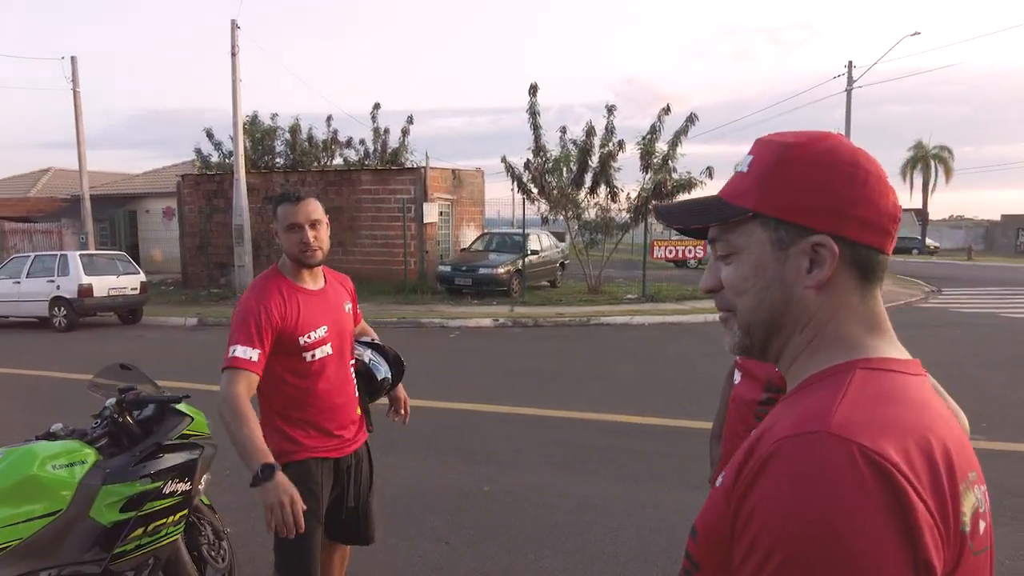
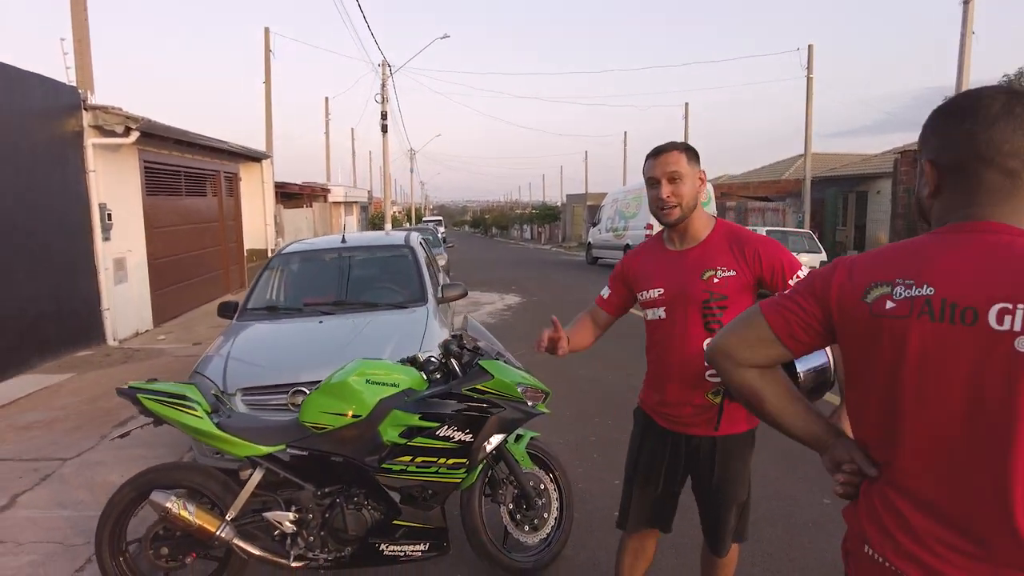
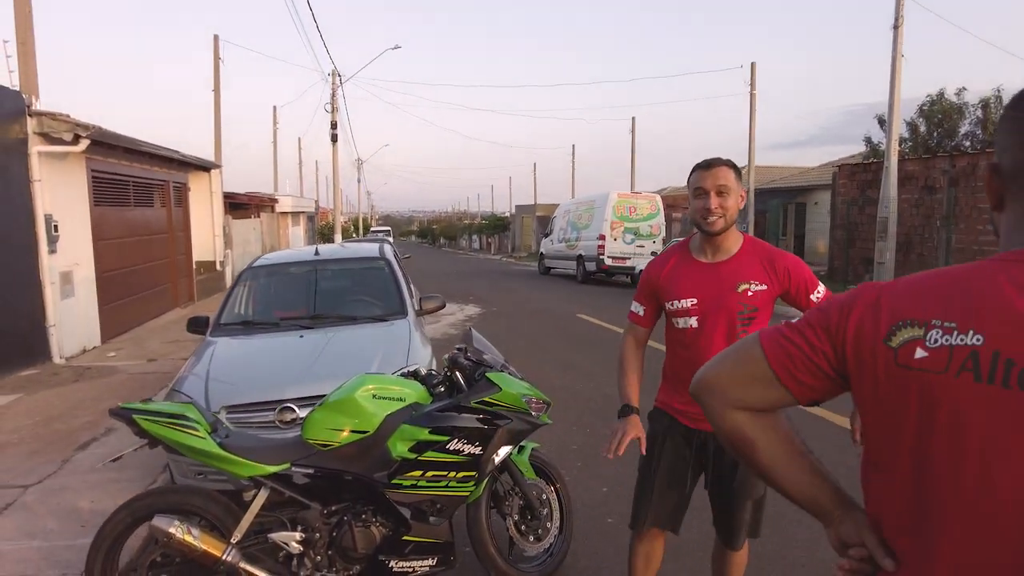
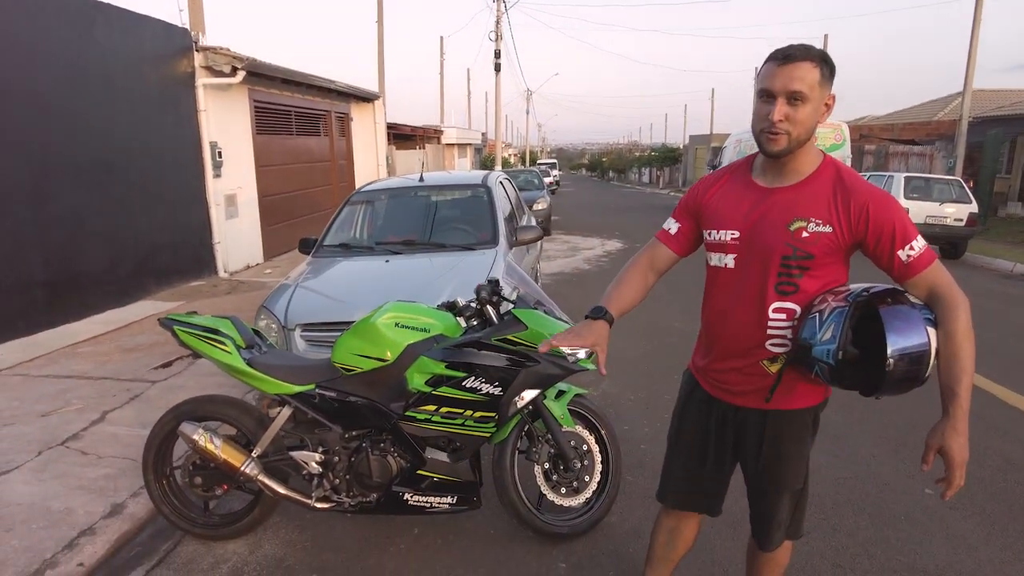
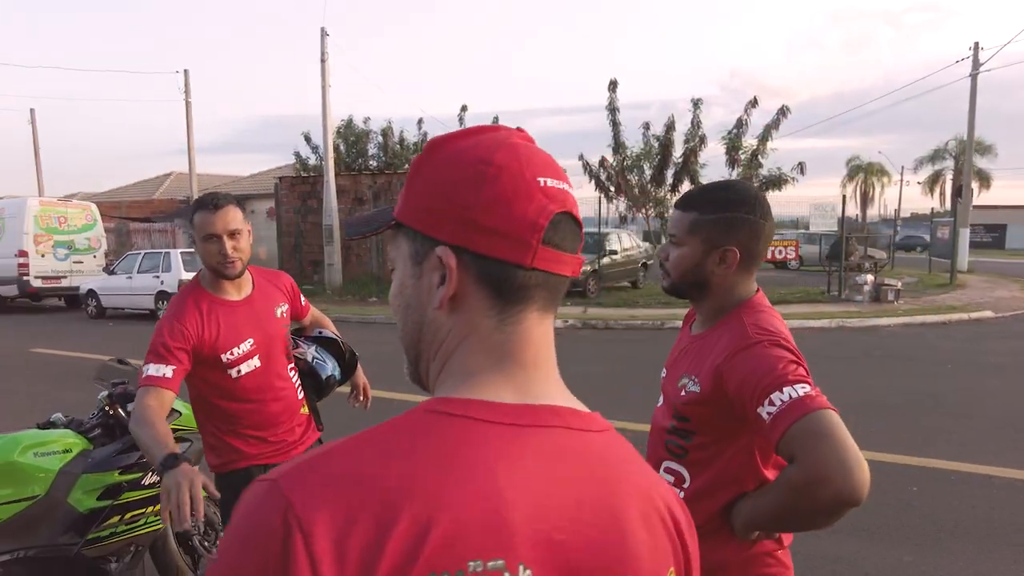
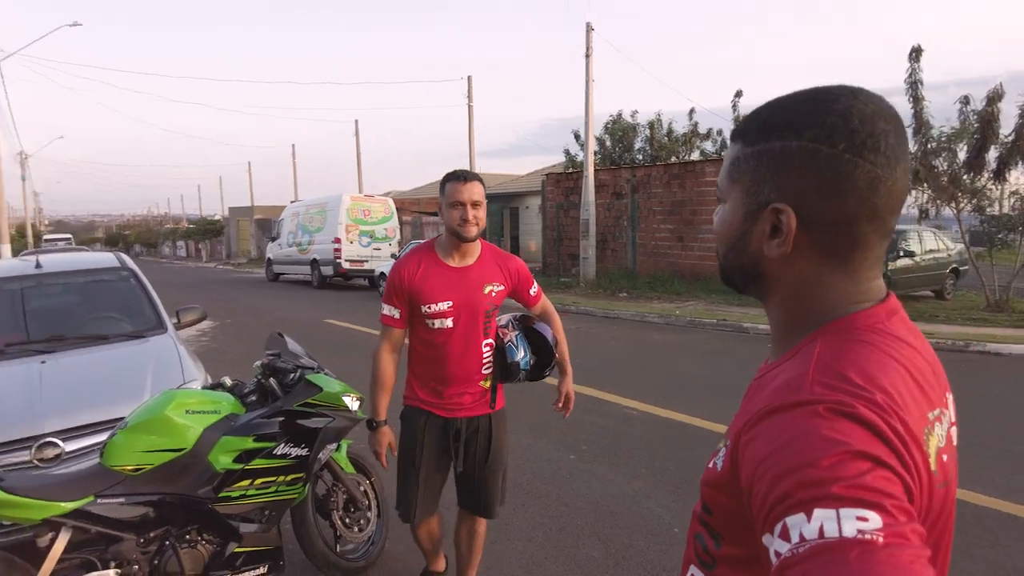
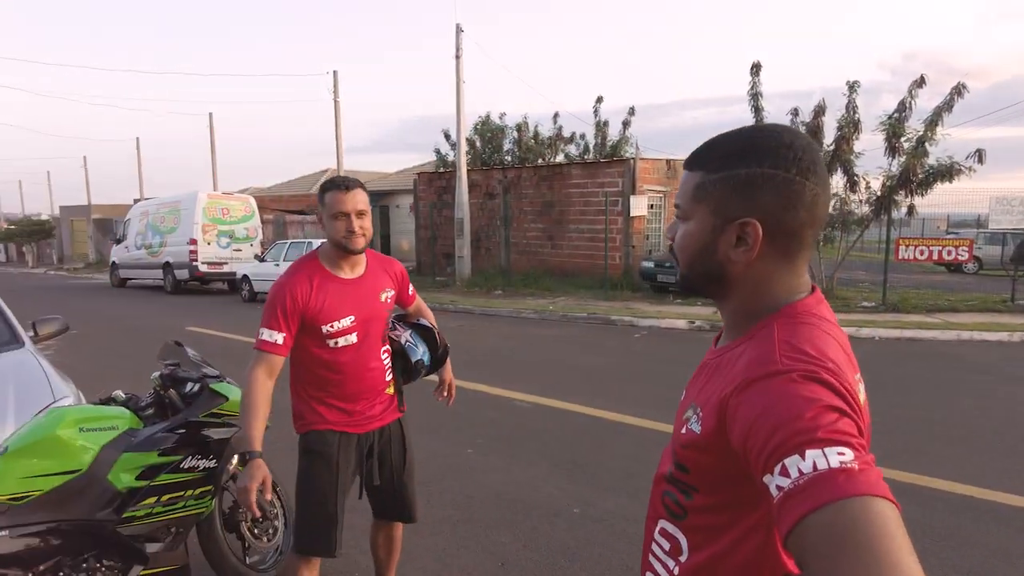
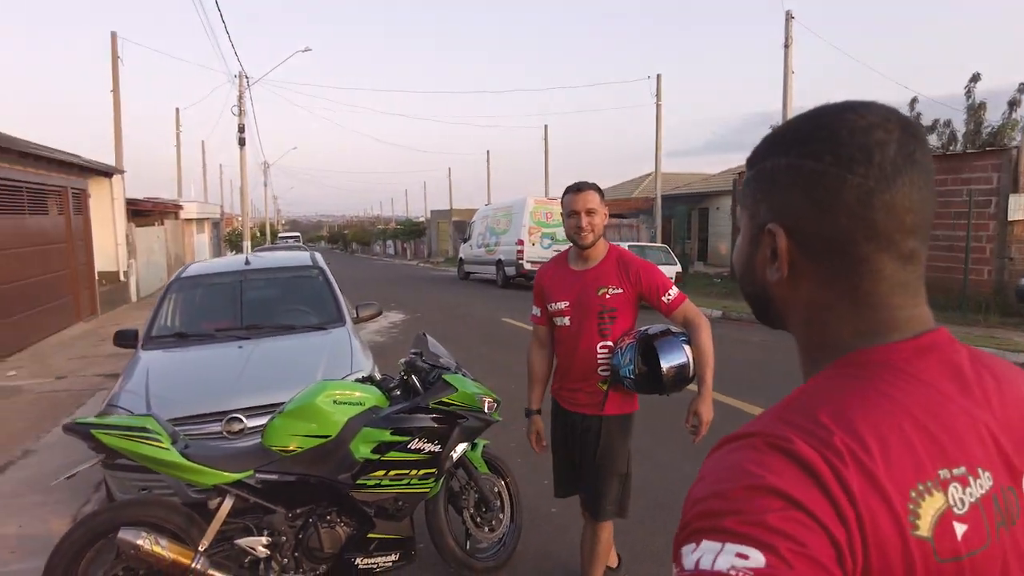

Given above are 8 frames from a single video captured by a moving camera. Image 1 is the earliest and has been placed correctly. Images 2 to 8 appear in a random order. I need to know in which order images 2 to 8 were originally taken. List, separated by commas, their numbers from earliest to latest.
5, 7, 6, 8, 3, 2, 4
